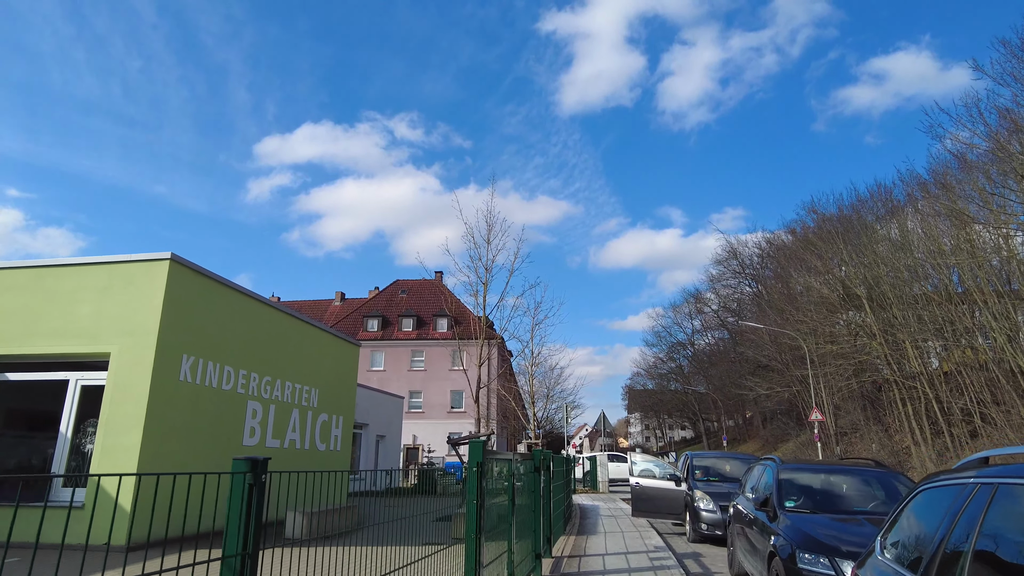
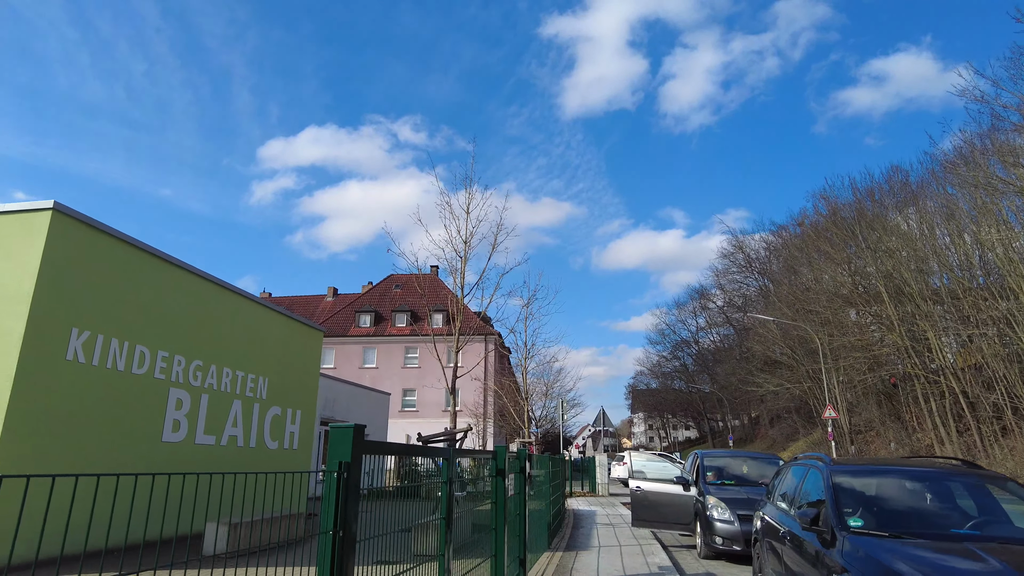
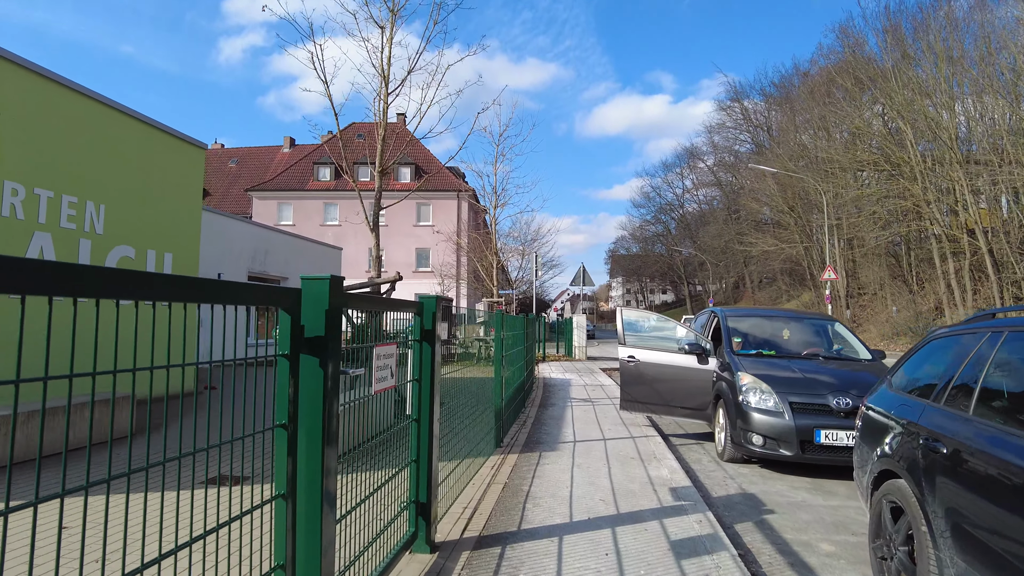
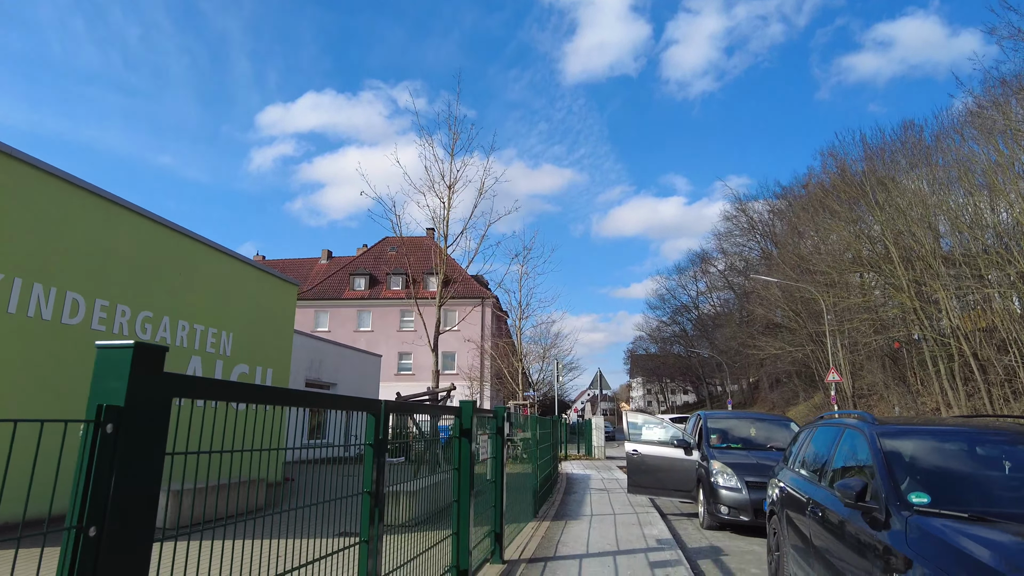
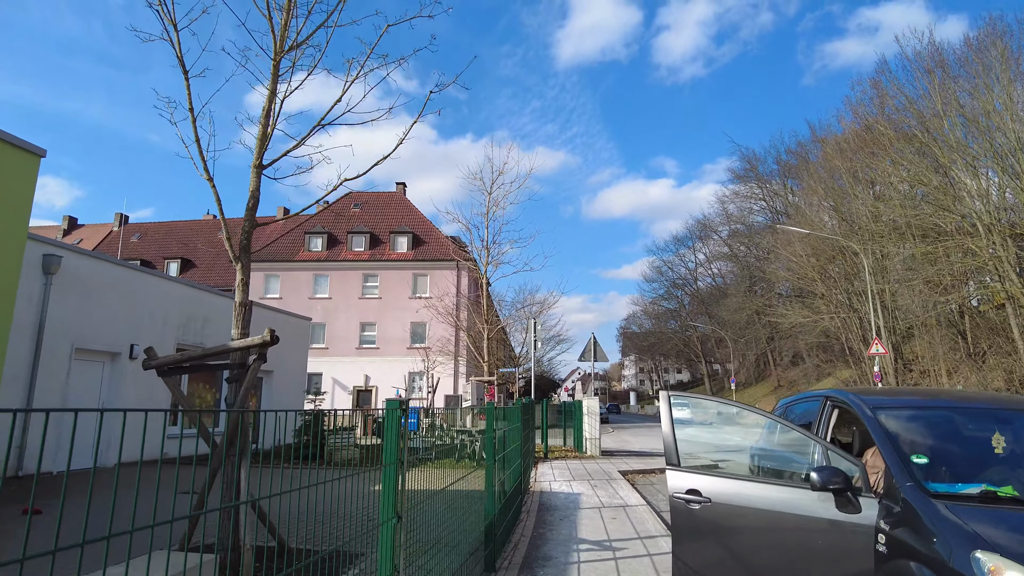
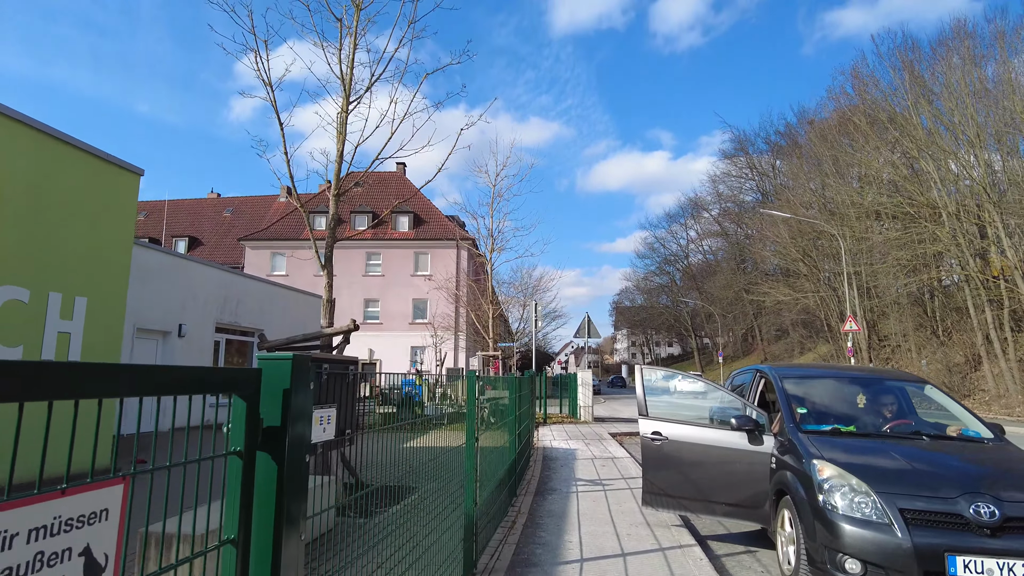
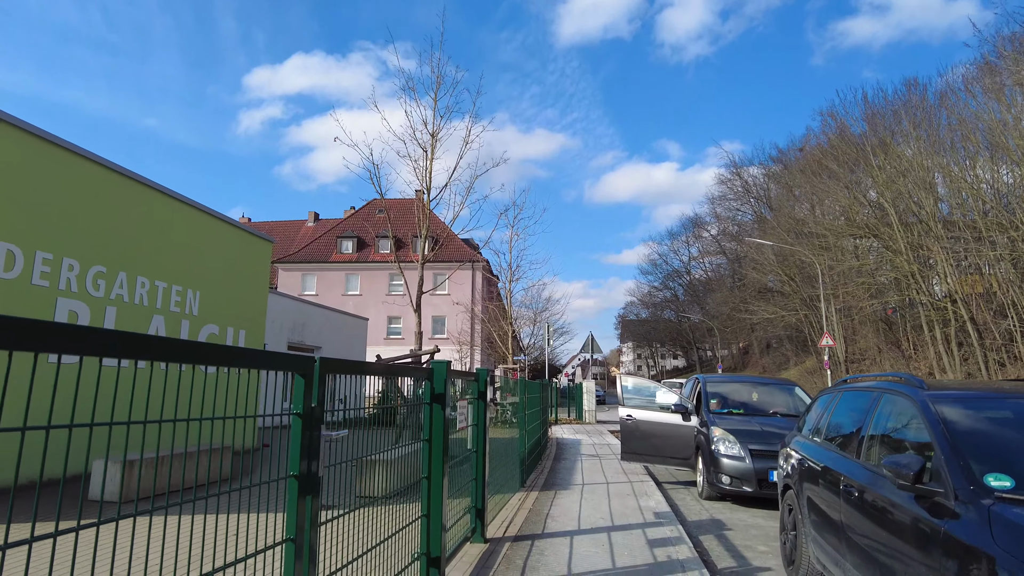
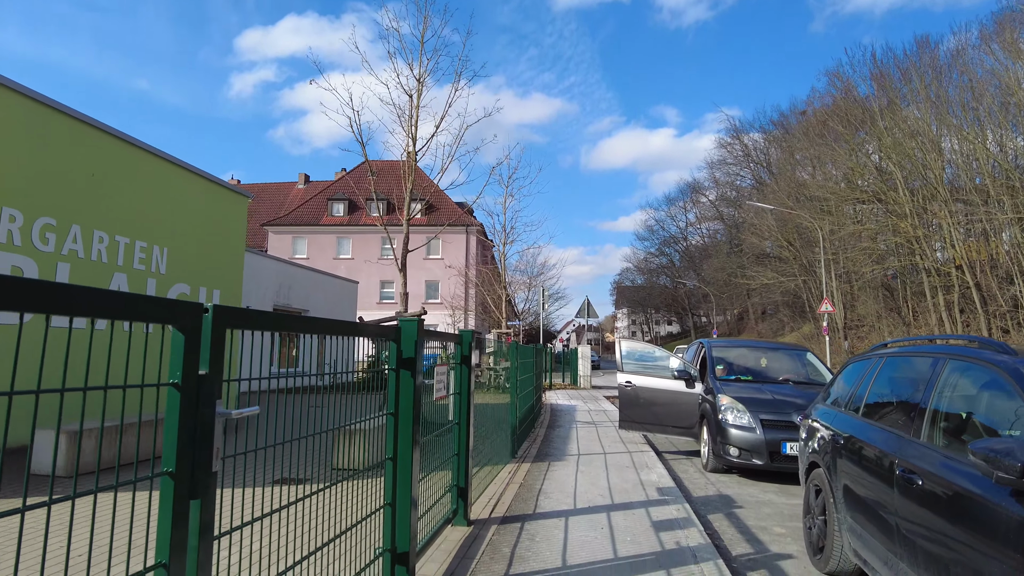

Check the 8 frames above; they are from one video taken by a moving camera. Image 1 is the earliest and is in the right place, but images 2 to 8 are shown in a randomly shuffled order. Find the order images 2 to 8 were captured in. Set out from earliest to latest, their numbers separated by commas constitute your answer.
2, 4, 7, 8, 3, 6, 5
